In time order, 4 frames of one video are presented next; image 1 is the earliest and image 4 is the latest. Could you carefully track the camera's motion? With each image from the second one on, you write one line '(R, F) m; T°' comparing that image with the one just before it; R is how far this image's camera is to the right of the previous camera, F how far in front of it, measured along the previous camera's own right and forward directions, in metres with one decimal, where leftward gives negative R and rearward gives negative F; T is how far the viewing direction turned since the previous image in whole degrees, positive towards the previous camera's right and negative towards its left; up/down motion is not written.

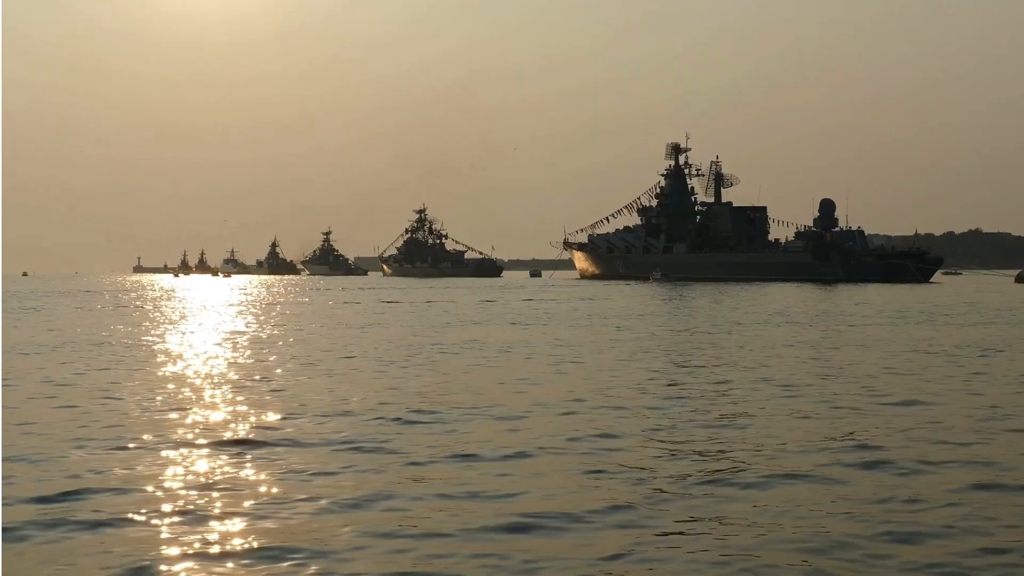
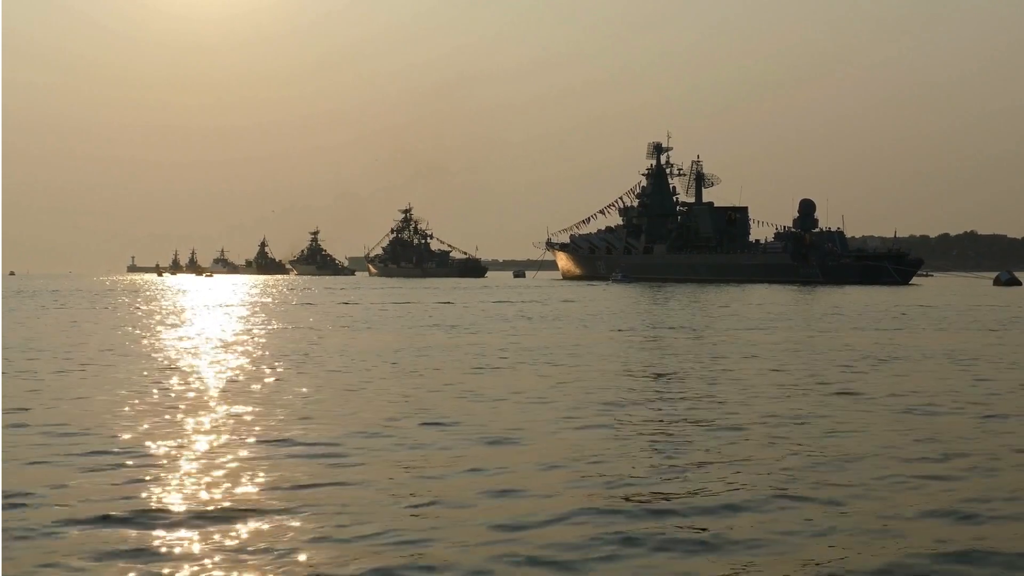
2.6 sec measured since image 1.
(+0.2, -1.5) m; +1°
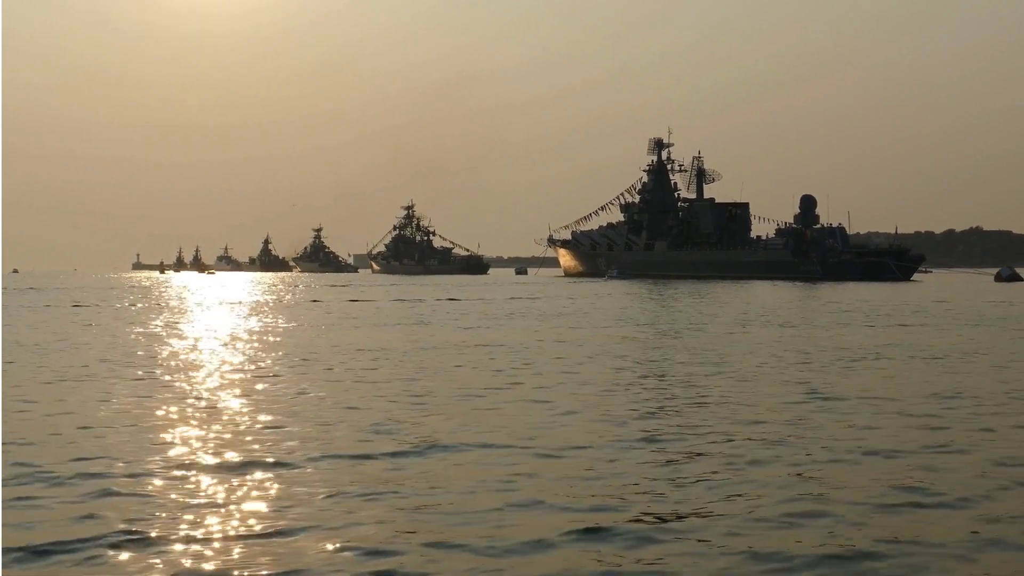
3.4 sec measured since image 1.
(-0.1, -0.1) m; 0°
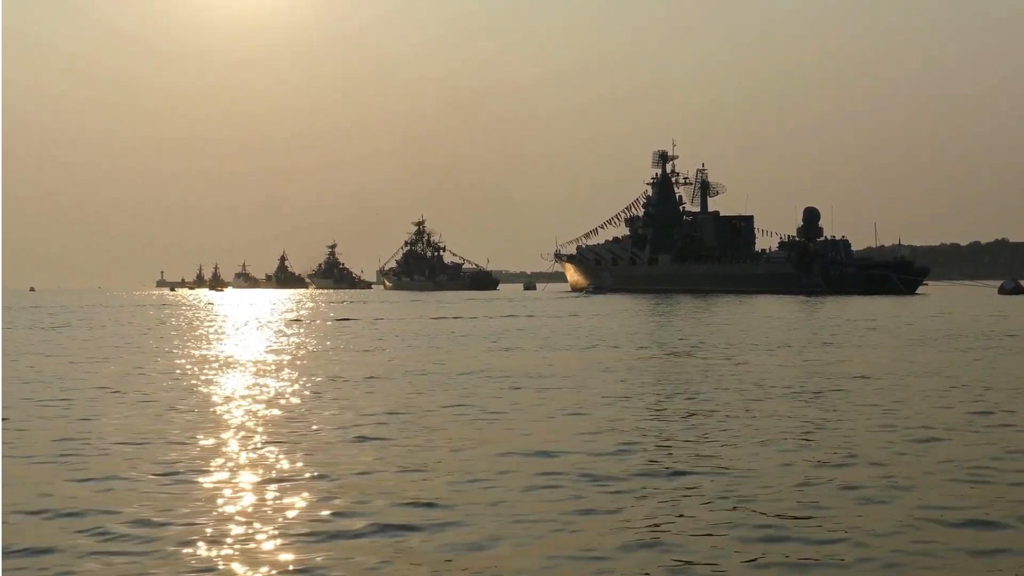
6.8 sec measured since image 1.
(-0.2, -1.4) m; 0°
